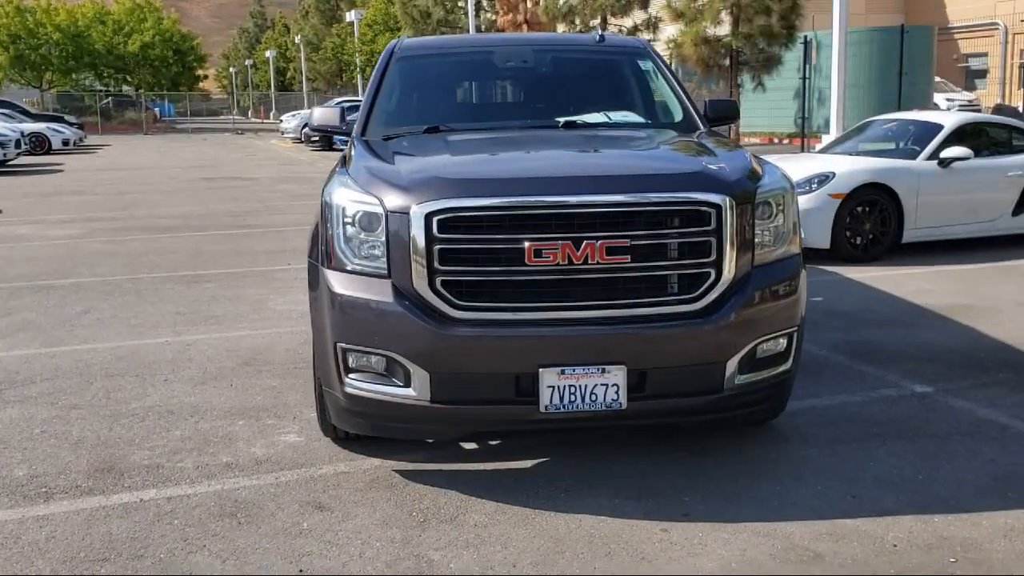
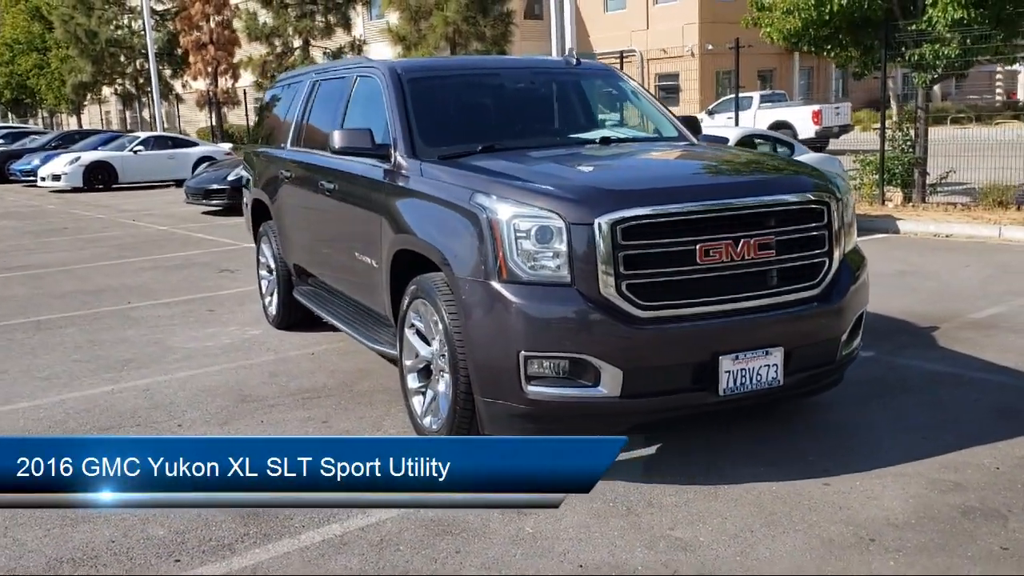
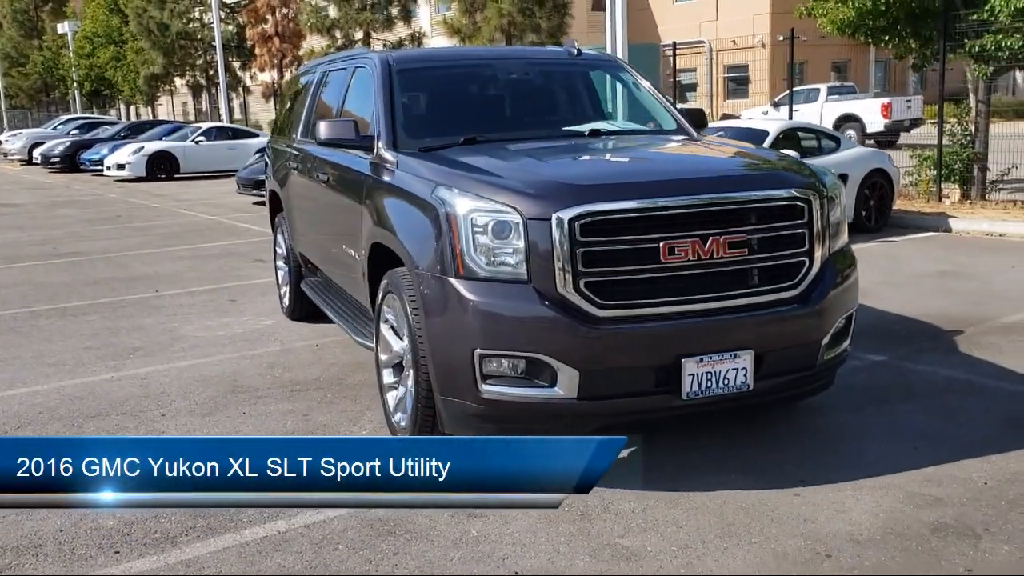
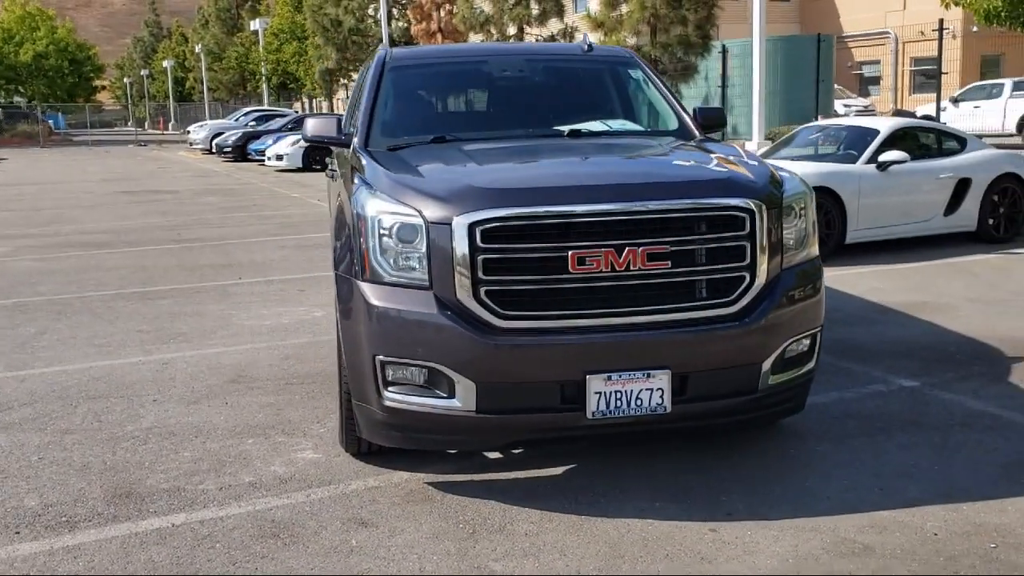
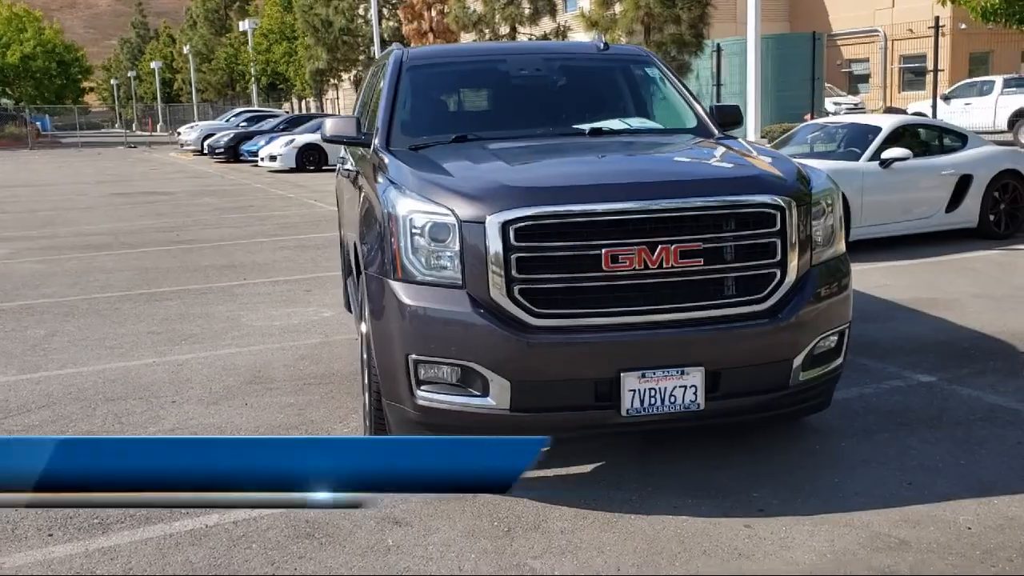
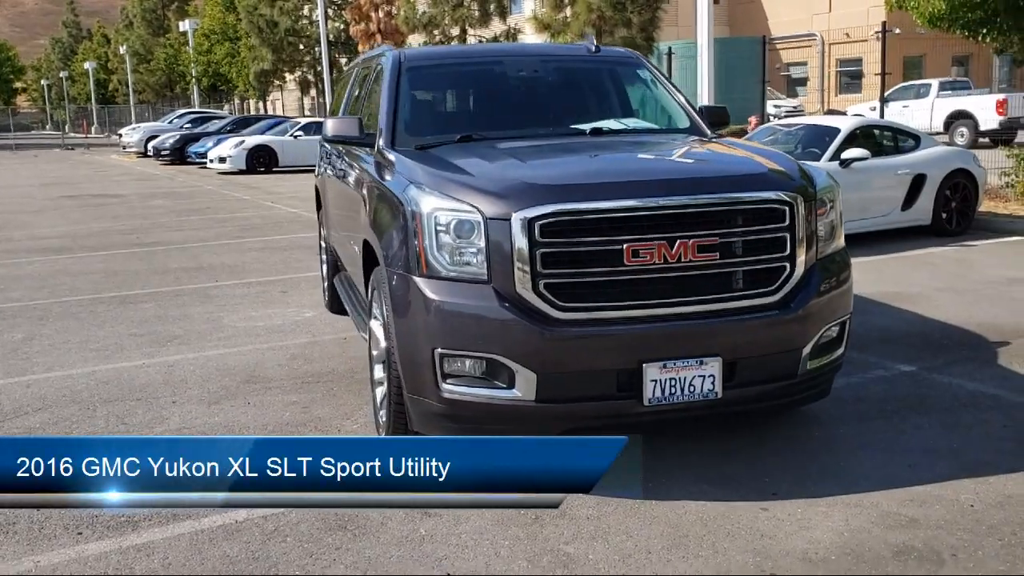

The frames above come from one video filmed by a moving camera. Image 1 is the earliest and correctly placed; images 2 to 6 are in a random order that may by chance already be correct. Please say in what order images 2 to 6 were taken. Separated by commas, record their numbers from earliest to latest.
4, 5, 6, 3, 2
